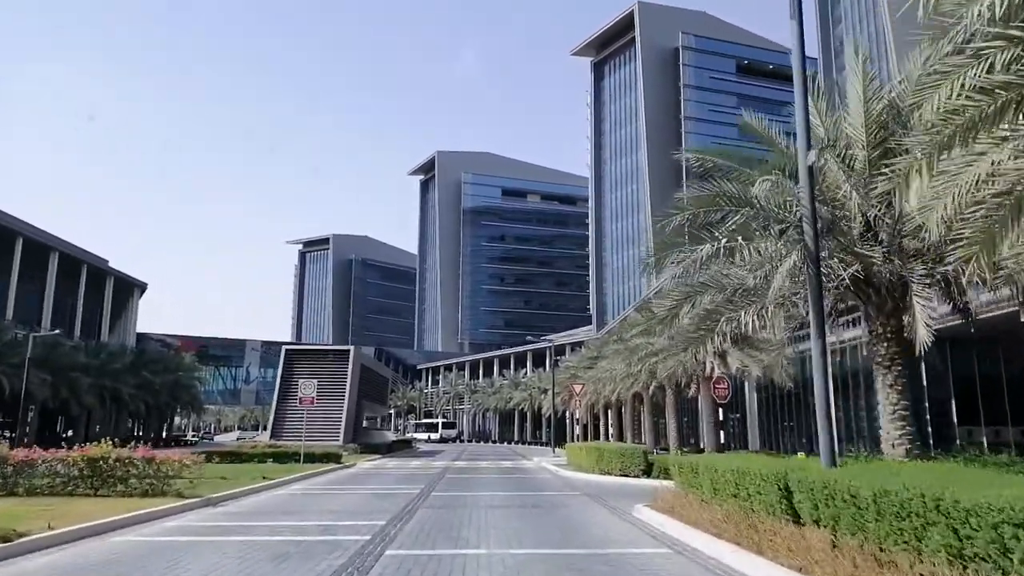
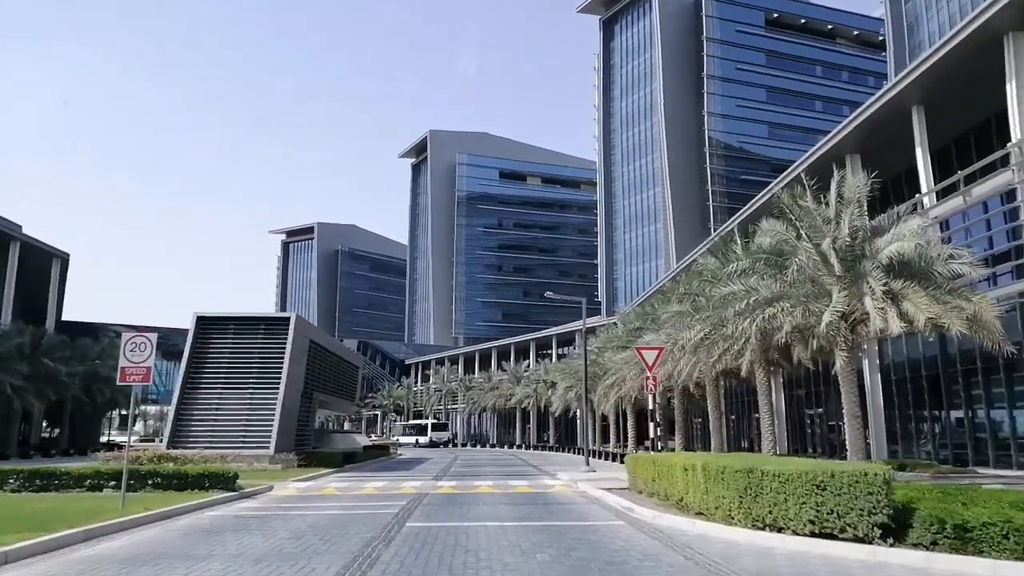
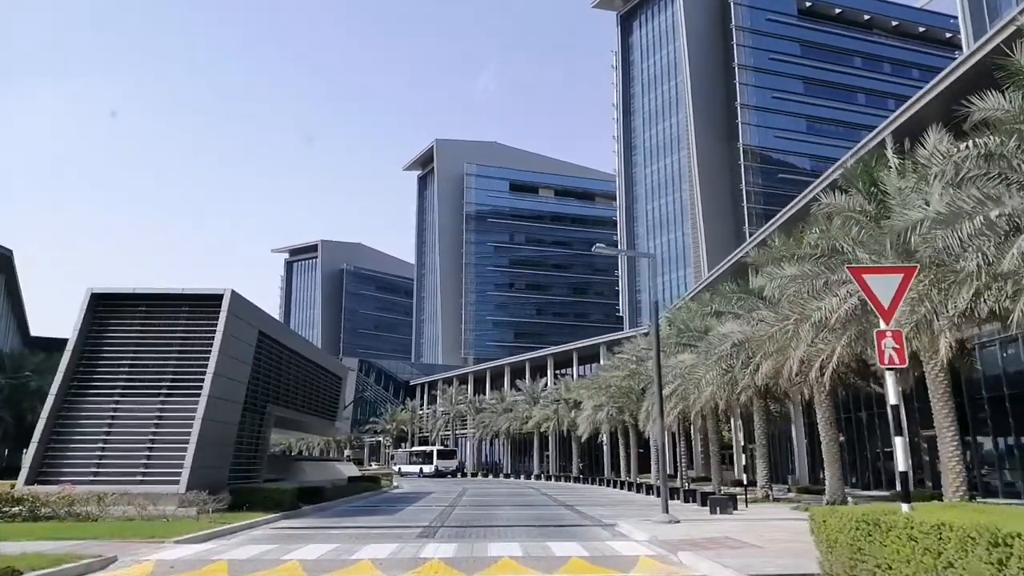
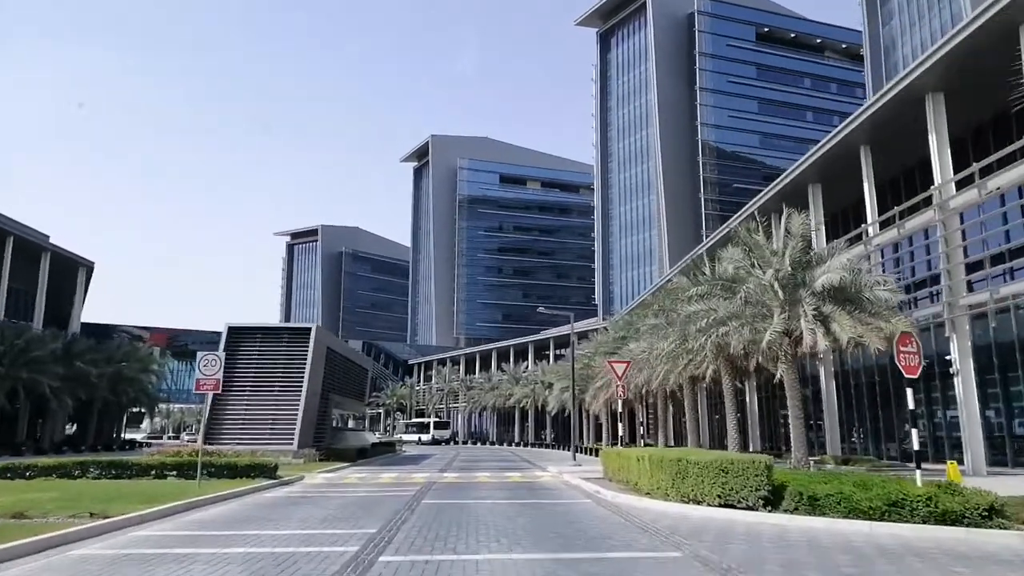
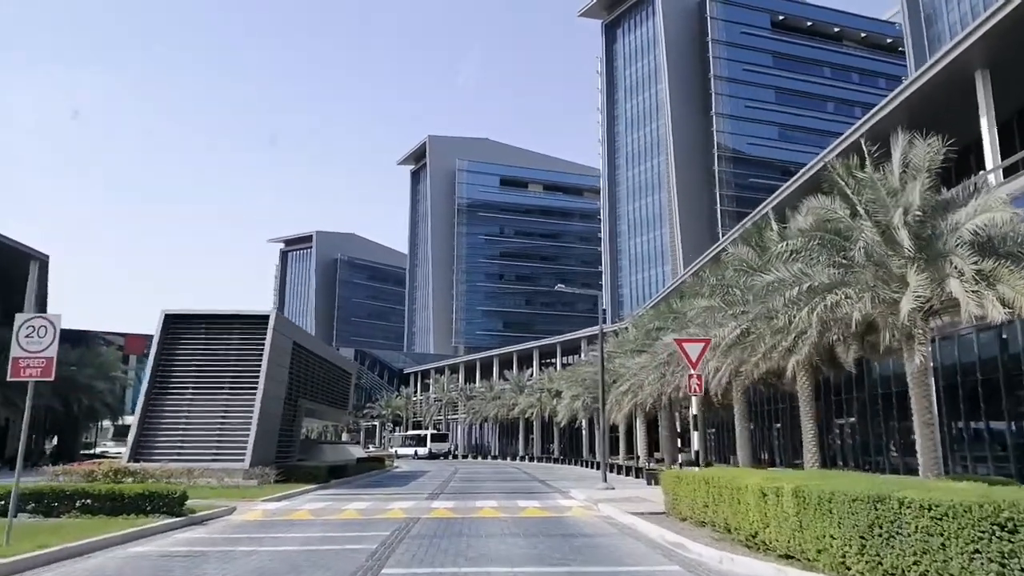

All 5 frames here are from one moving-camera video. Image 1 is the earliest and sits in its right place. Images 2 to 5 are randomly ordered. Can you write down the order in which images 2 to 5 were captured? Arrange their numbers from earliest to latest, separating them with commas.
4, 2, 5, 3
